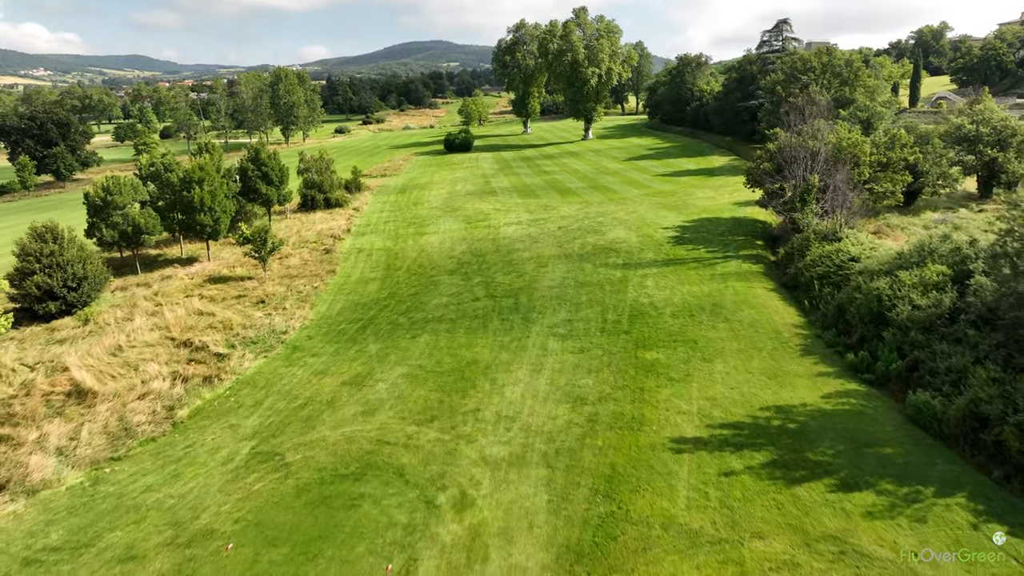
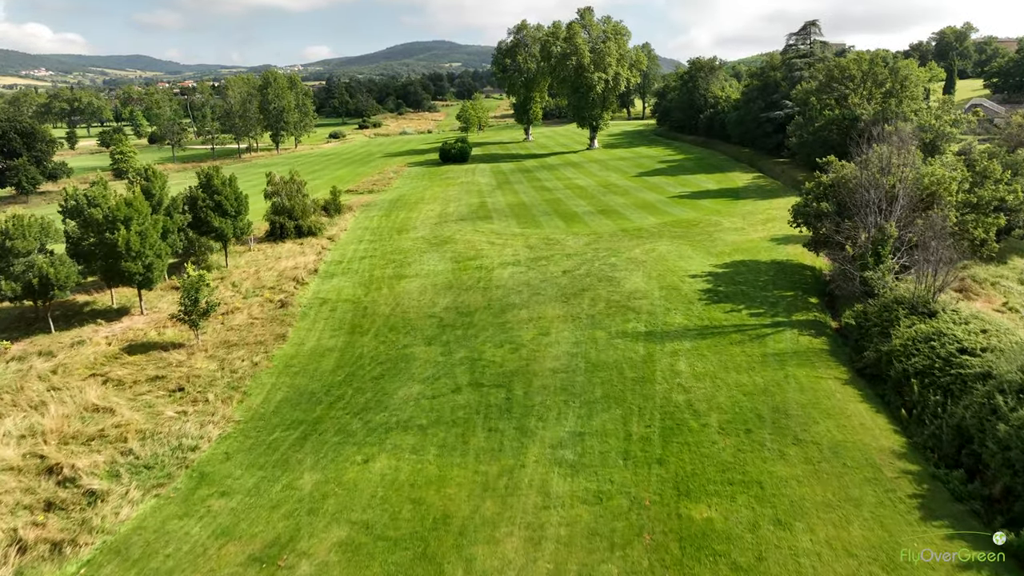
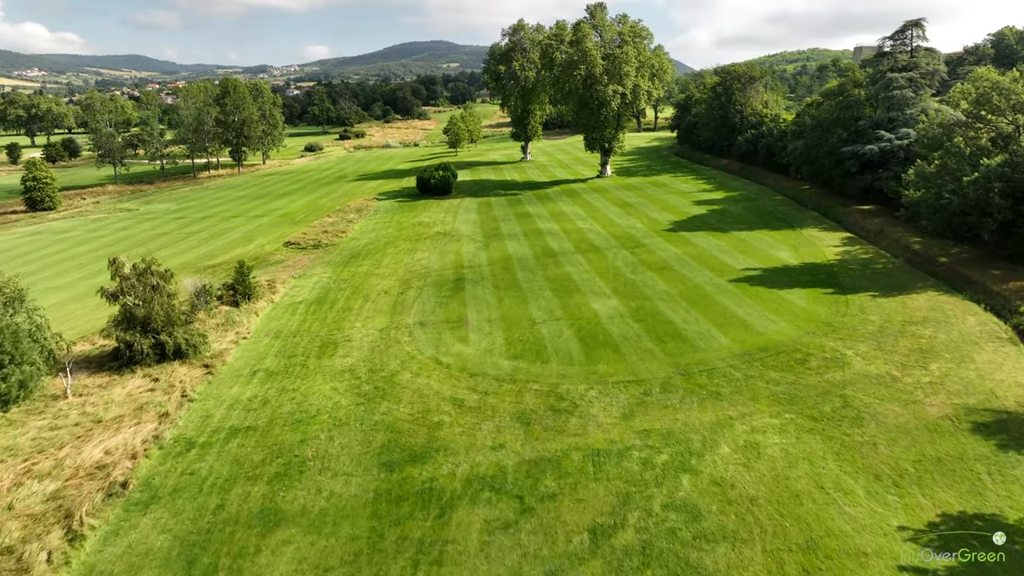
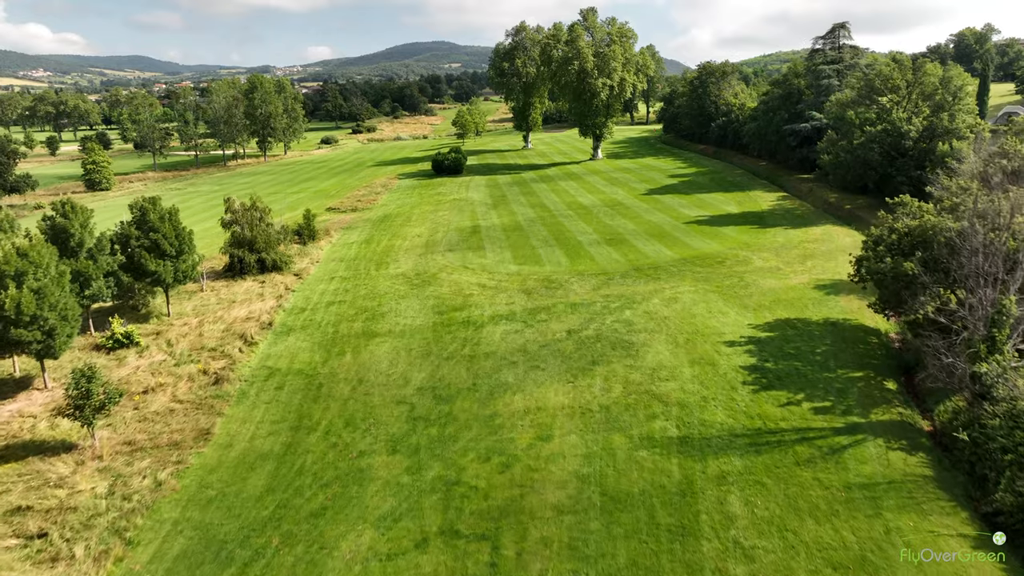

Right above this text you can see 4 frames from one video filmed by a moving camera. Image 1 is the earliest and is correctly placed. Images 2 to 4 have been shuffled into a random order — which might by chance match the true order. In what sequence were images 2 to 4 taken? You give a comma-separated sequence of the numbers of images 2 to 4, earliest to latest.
2, 4, 3
